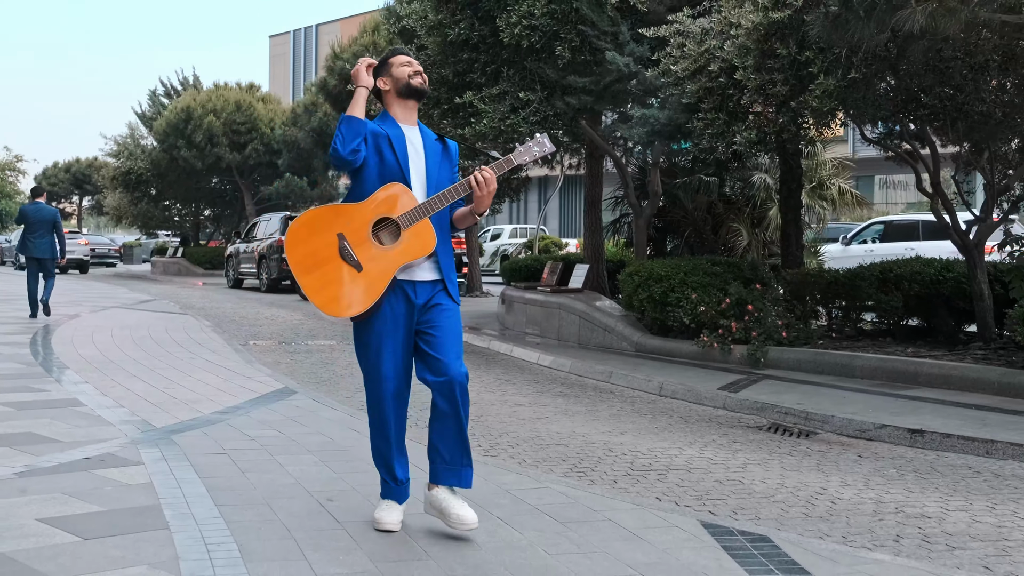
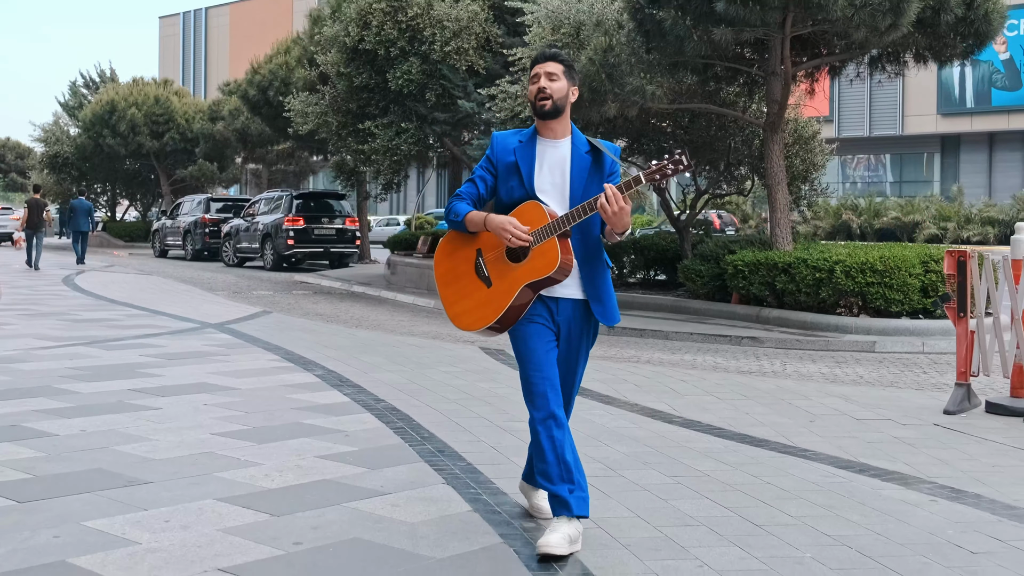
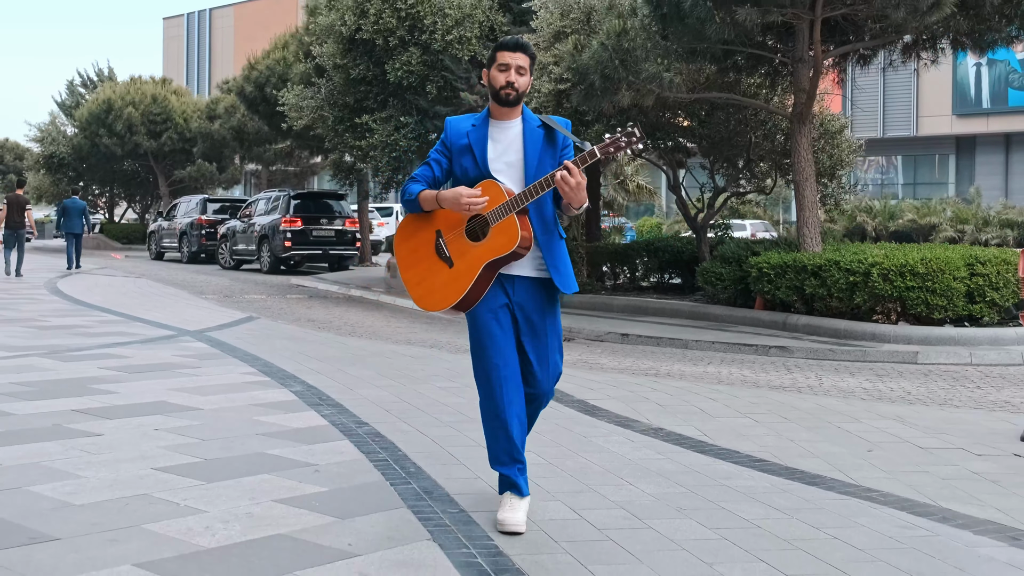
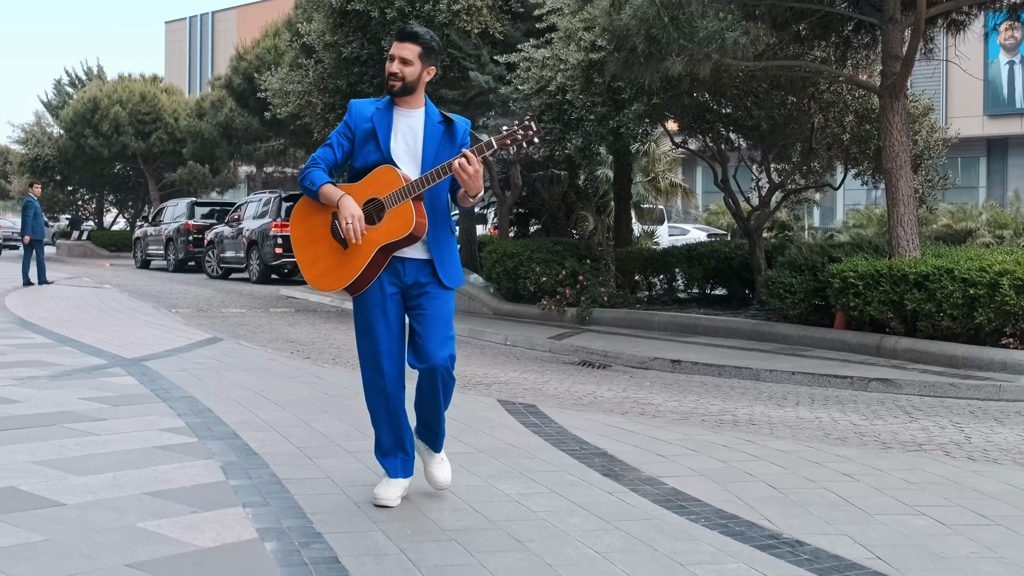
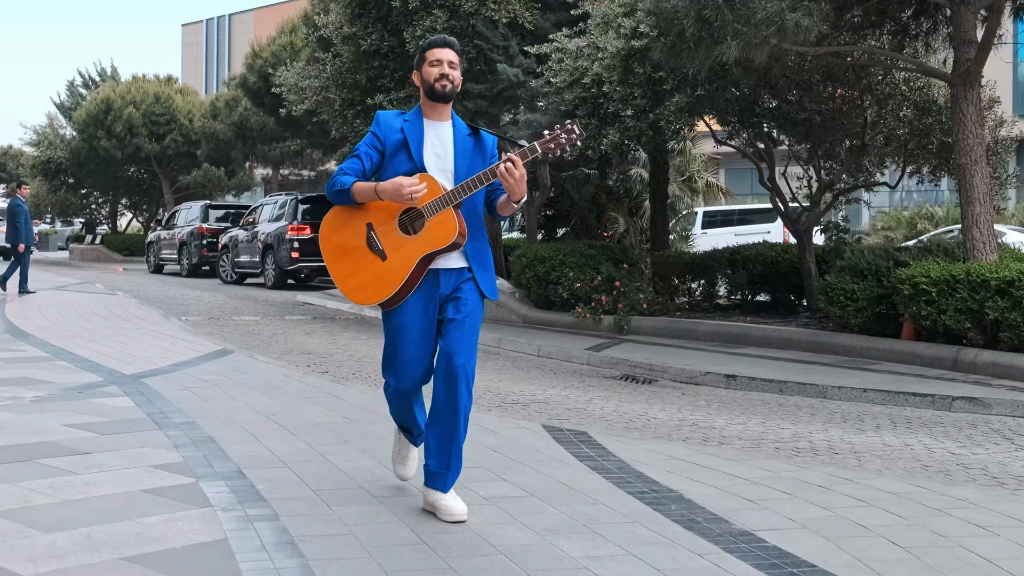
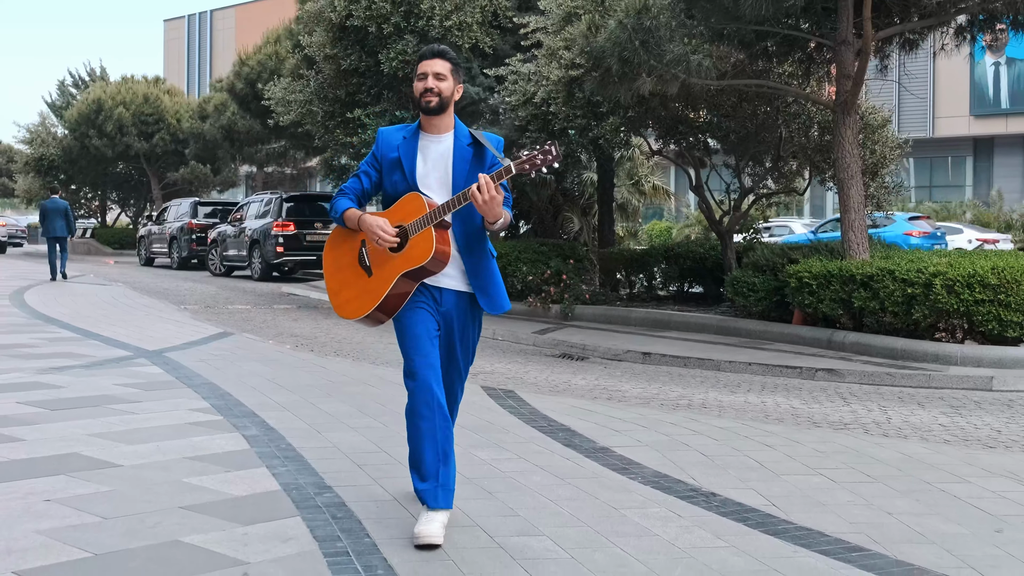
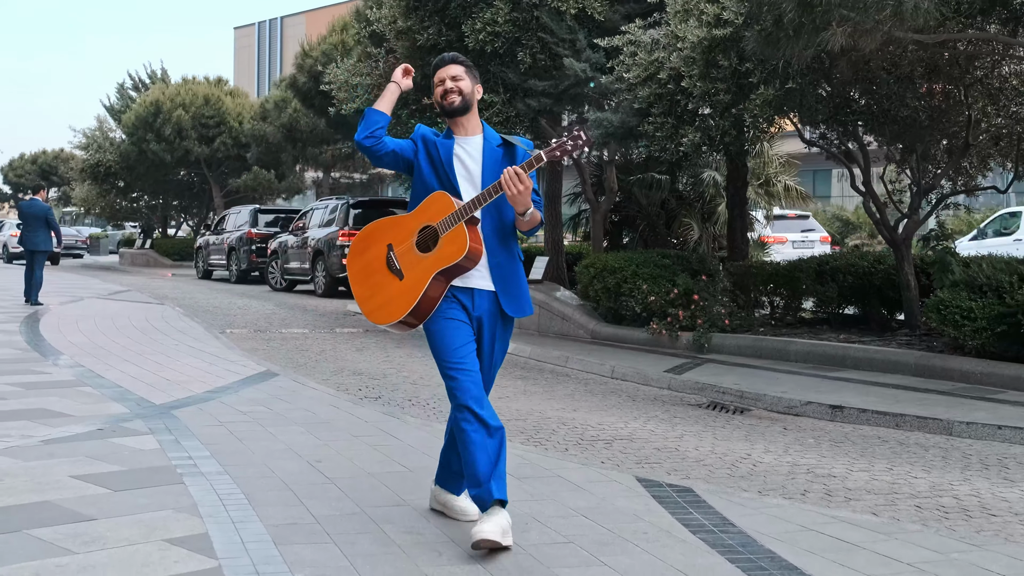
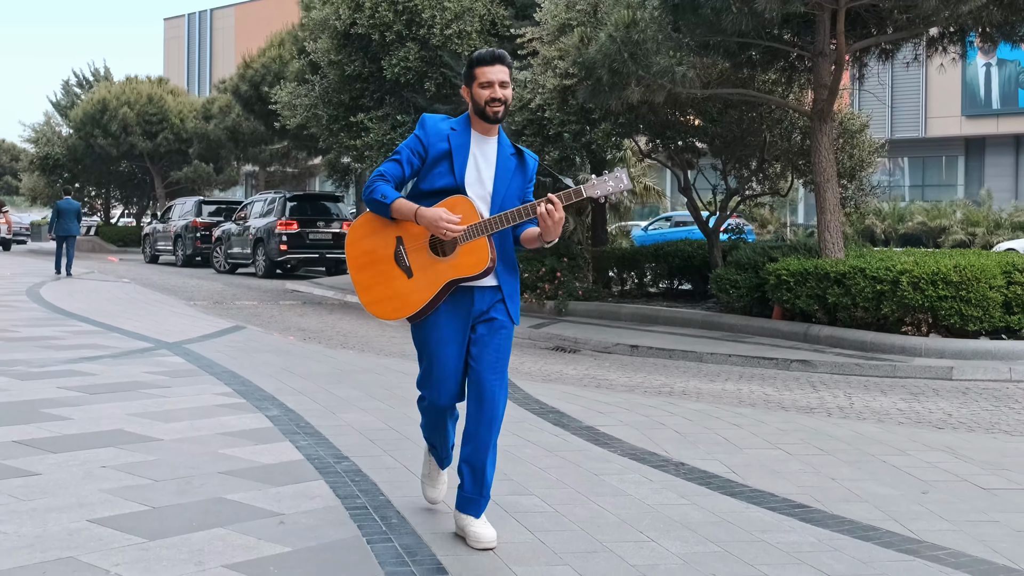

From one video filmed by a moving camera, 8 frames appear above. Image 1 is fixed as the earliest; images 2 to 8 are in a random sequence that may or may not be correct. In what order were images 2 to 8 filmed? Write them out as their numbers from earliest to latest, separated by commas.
7, 5, 4, 6, 8, 3, 2
